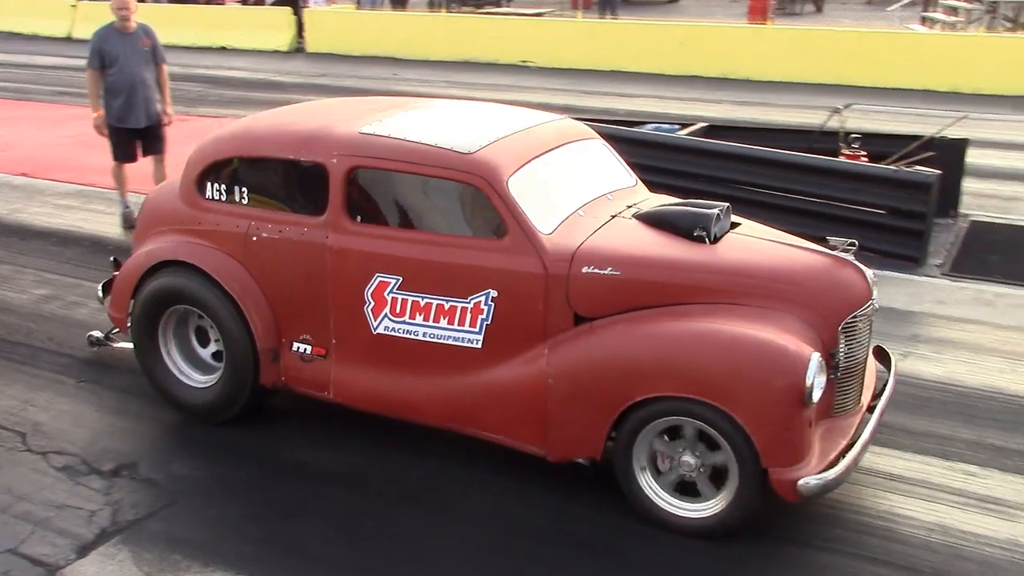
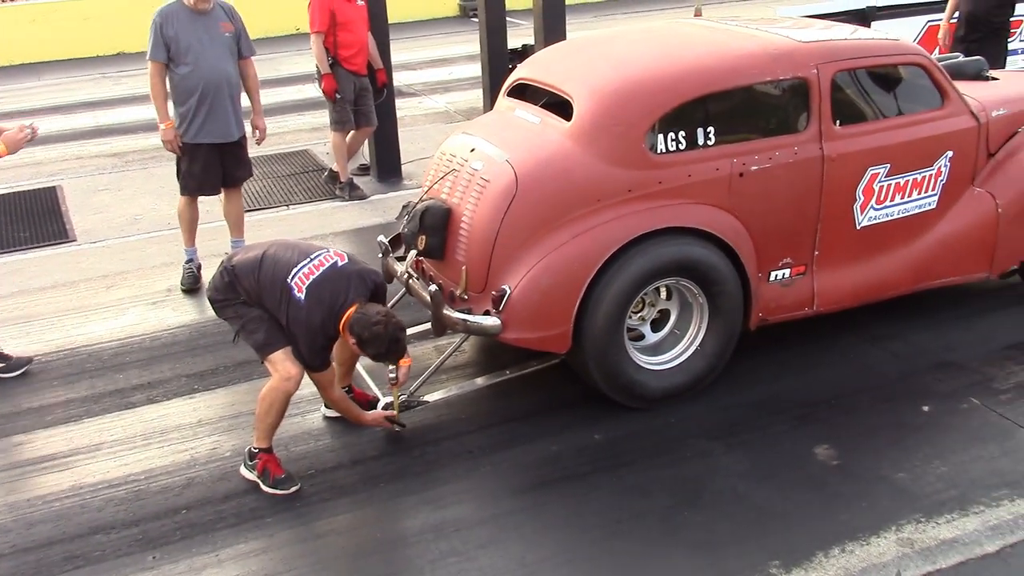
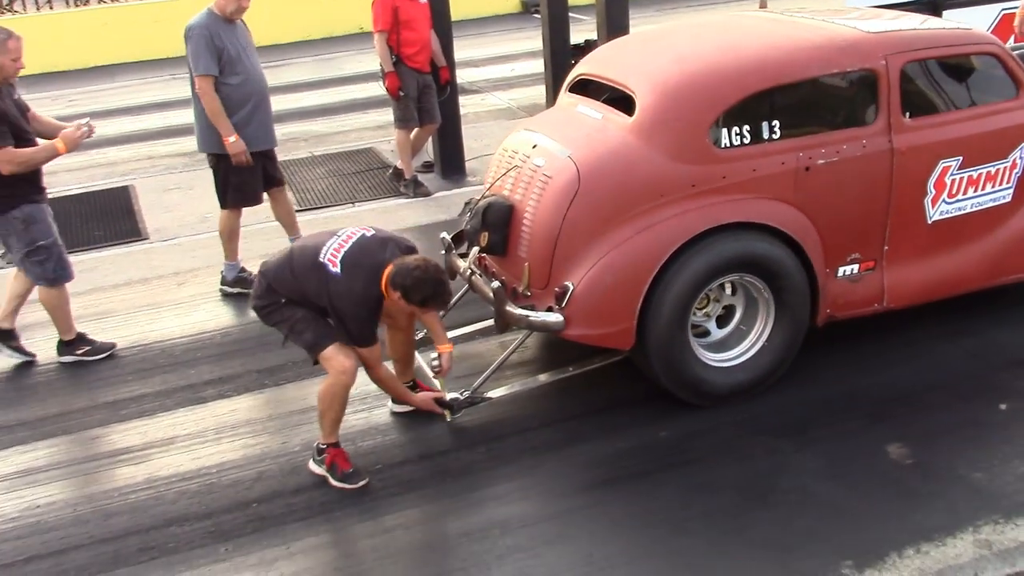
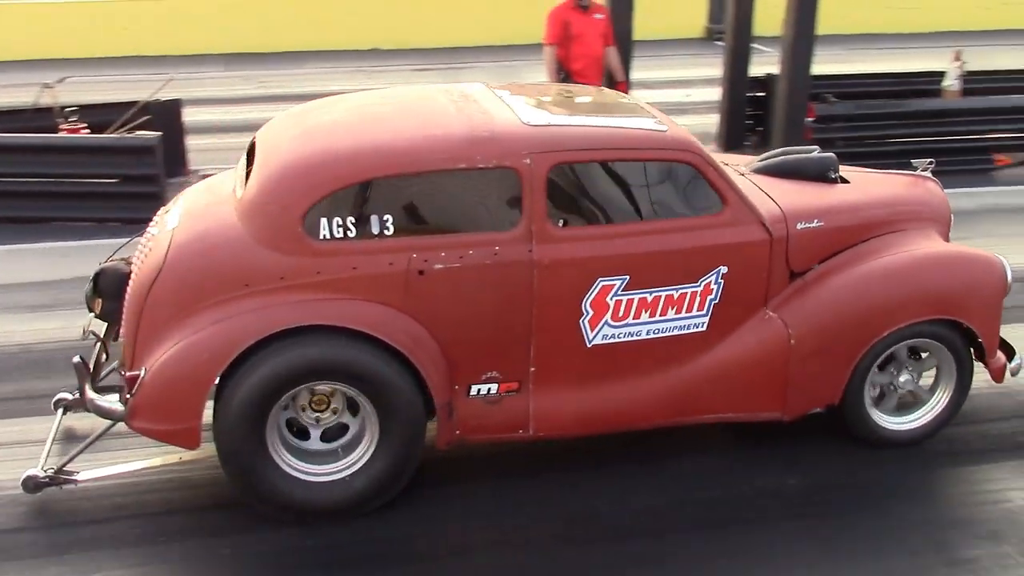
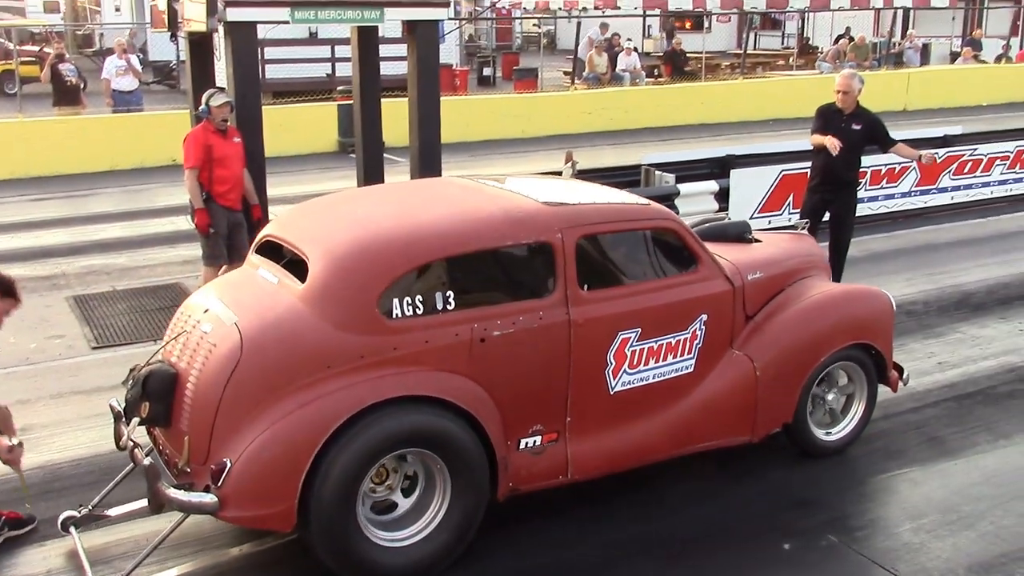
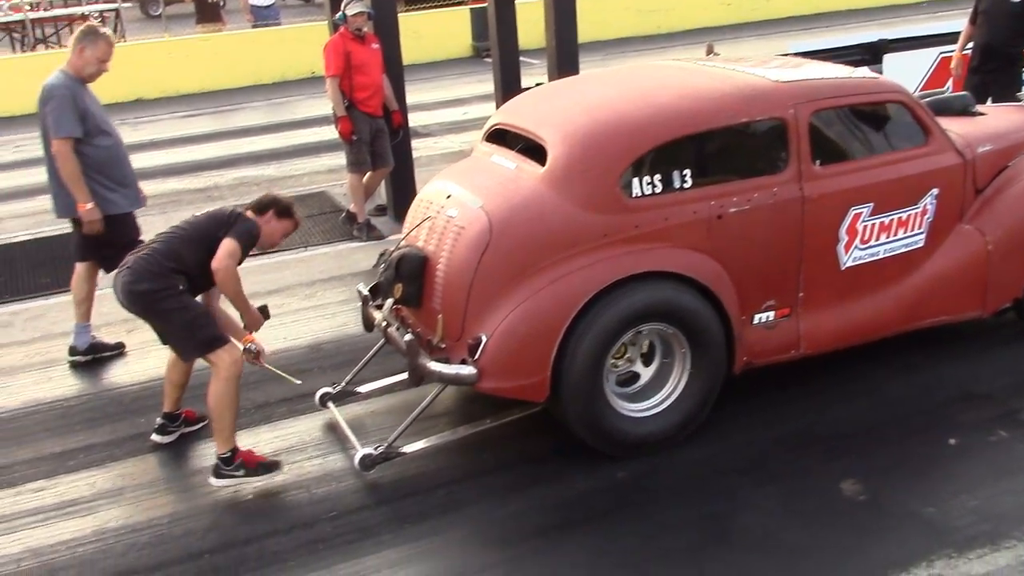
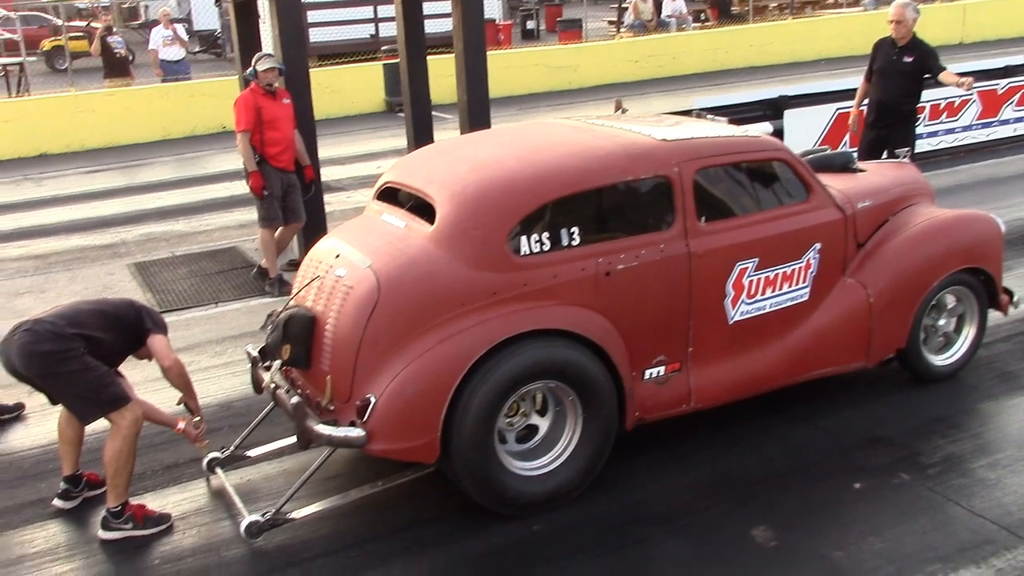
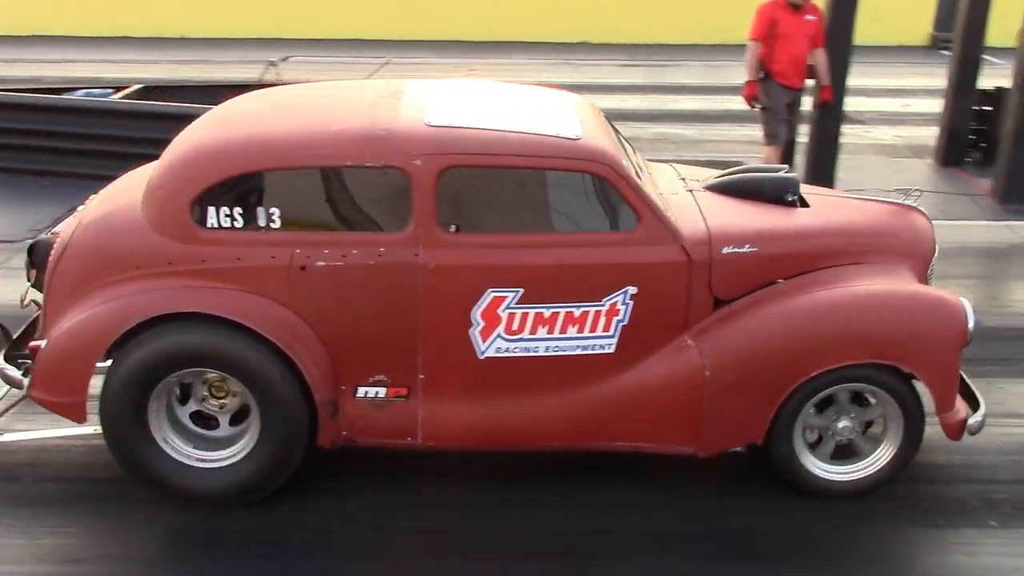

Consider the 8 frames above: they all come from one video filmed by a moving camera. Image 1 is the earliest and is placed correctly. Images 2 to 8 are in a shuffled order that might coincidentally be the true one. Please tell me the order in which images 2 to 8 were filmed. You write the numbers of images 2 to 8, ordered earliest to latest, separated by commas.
8, 4, 5, 7, 6, 3, 2
